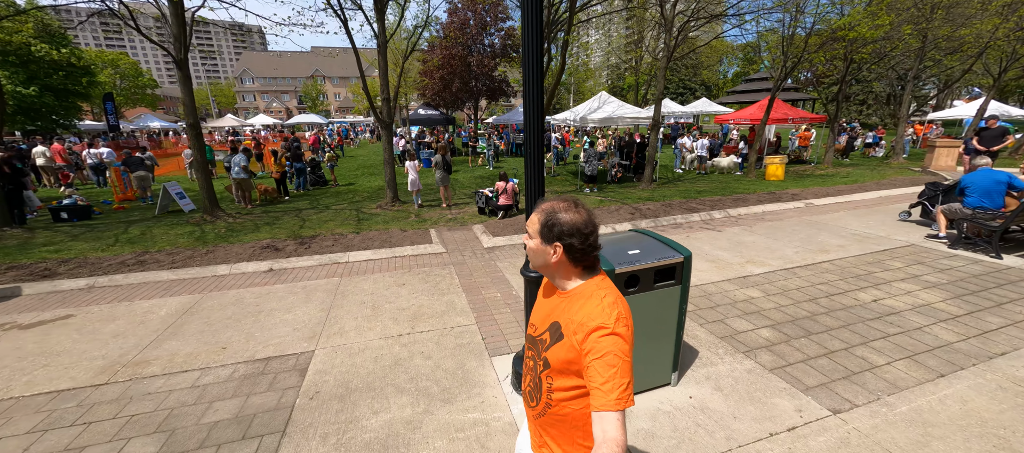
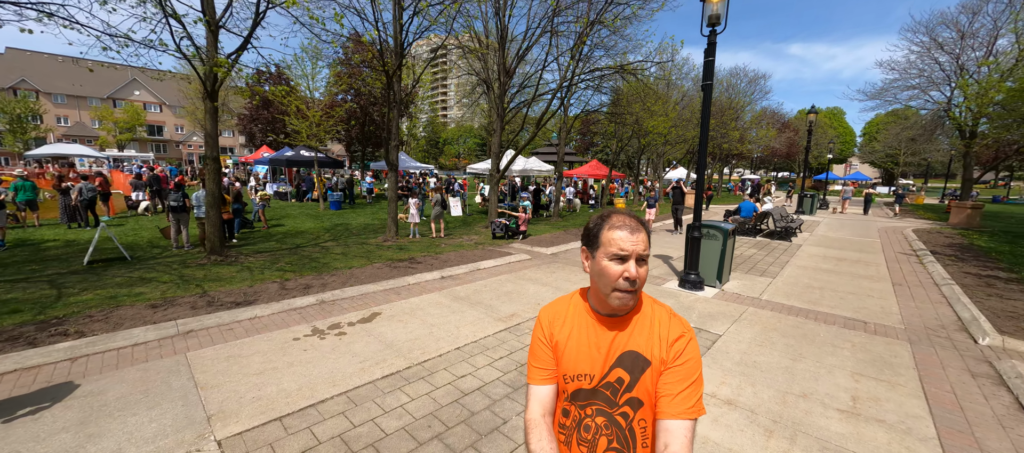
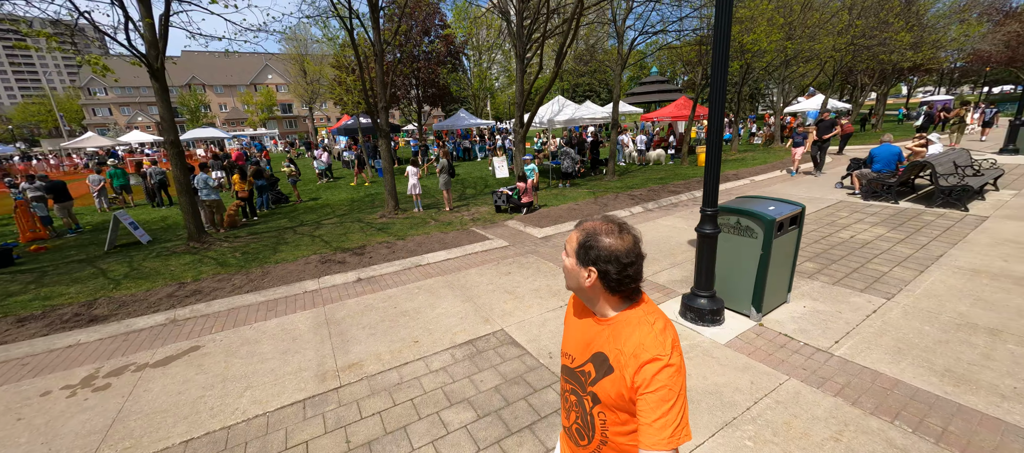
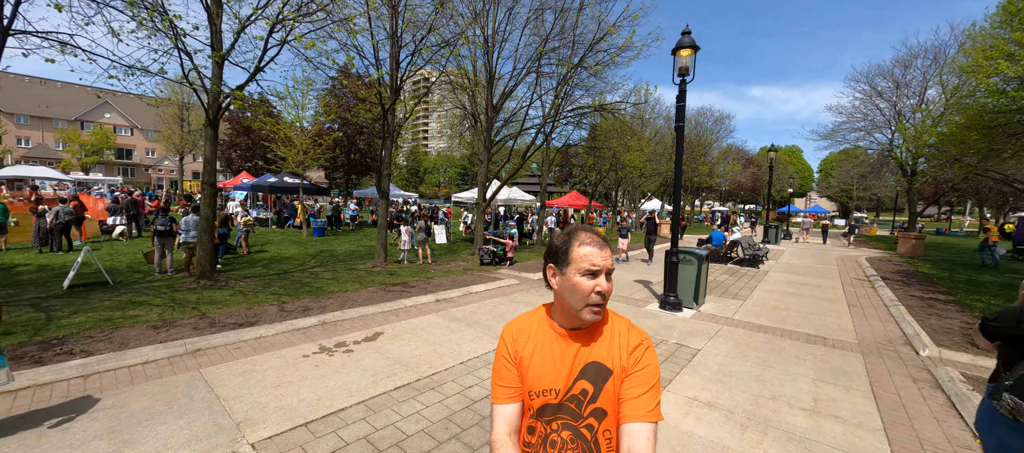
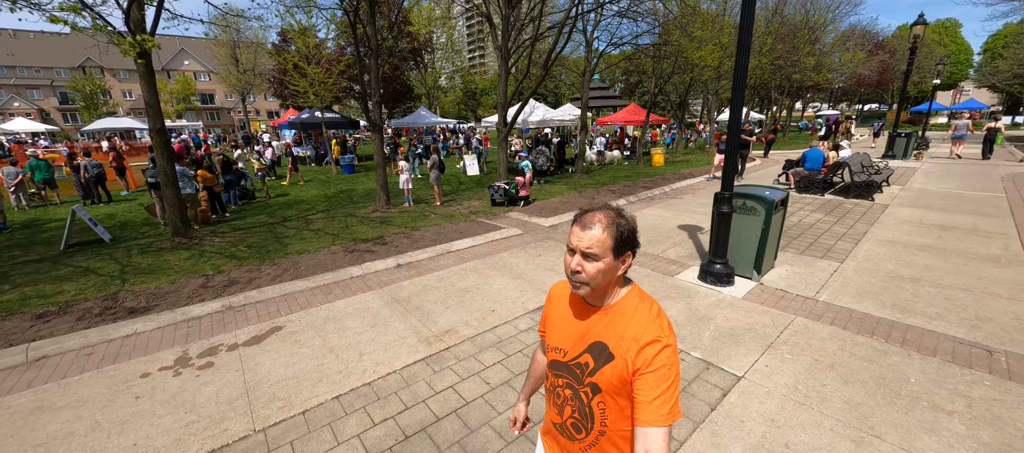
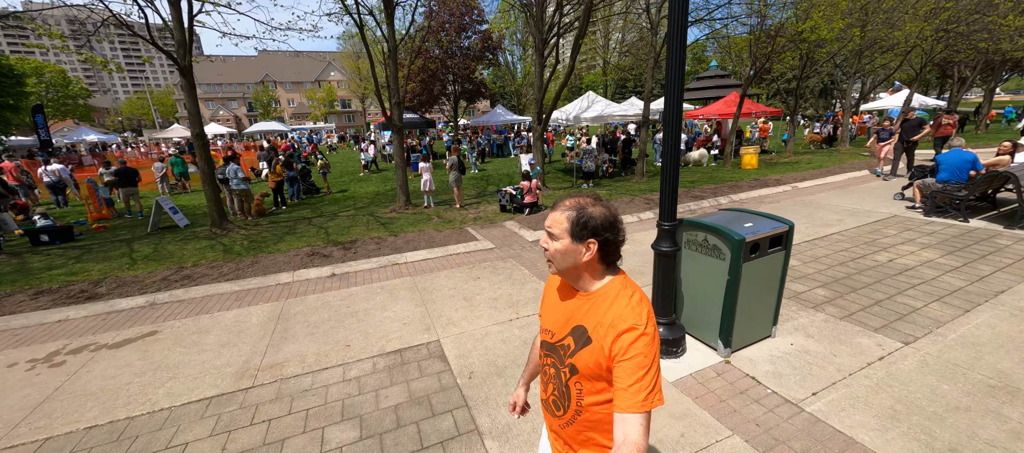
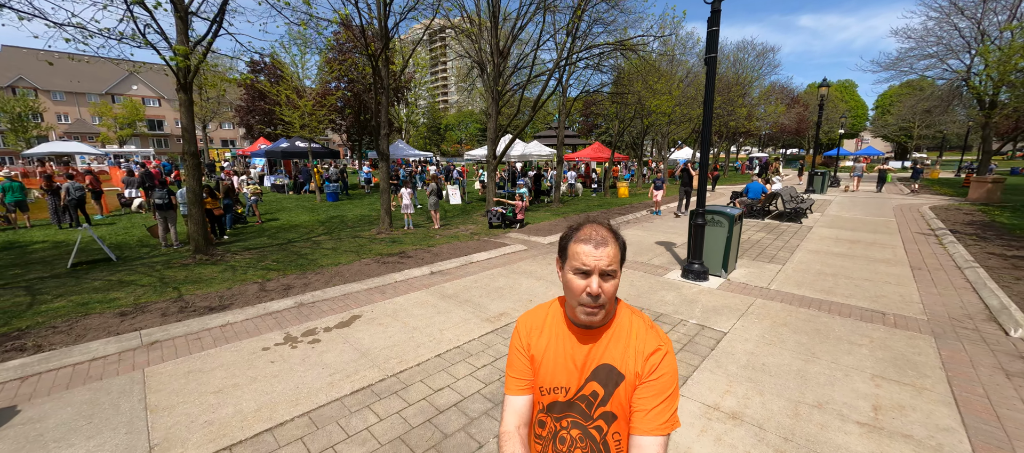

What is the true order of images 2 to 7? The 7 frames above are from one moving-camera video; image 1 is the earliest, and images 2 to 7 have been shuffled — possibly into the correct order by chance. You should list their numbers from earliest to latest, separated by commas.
6, 3, 5, 7, 2, 4
